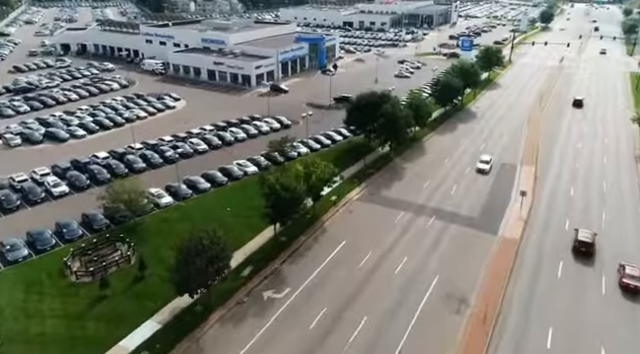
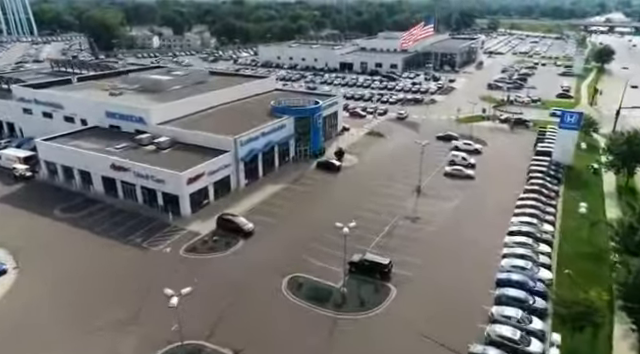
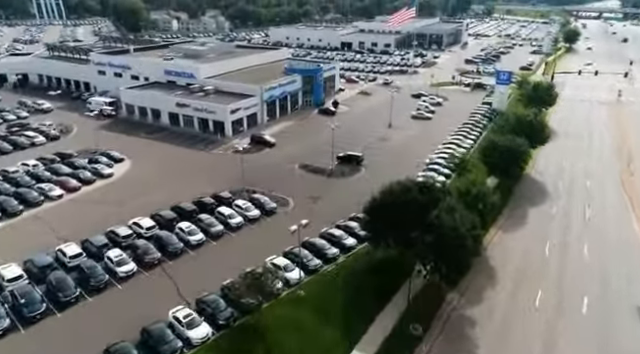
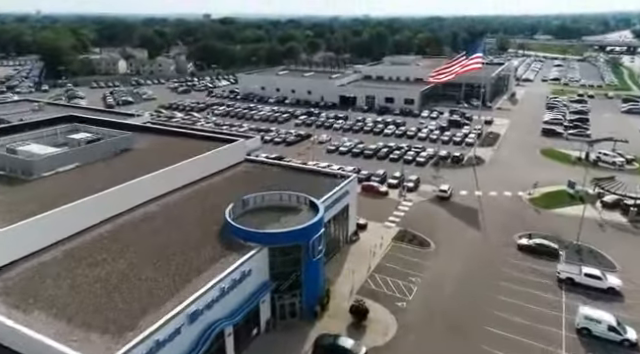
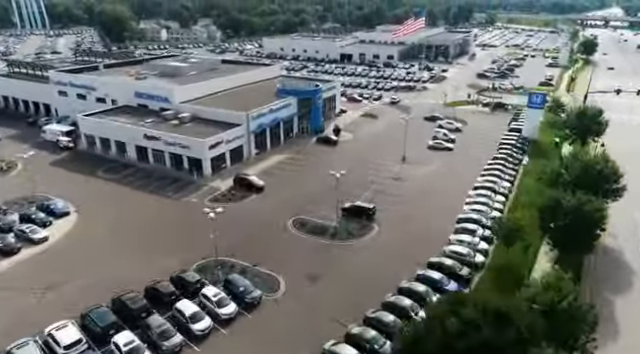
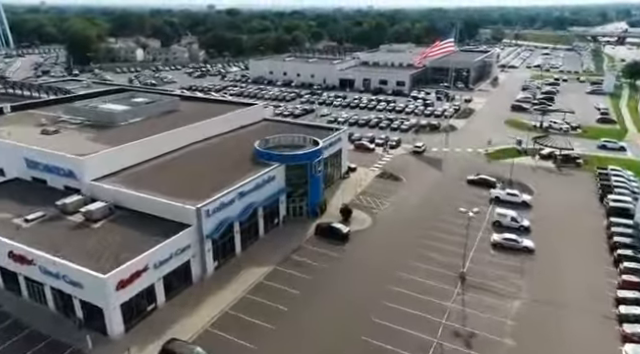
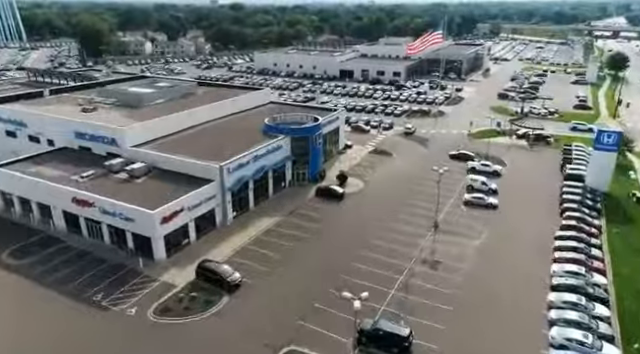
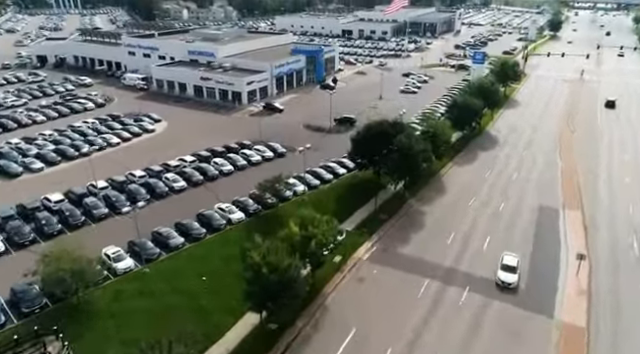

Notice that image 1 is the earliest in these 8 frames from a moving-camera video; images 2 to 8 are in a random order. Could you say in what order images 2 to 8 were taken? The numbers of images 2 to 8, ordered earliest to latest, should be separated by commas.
8, 3, 5, 2, 7, 6, 4
